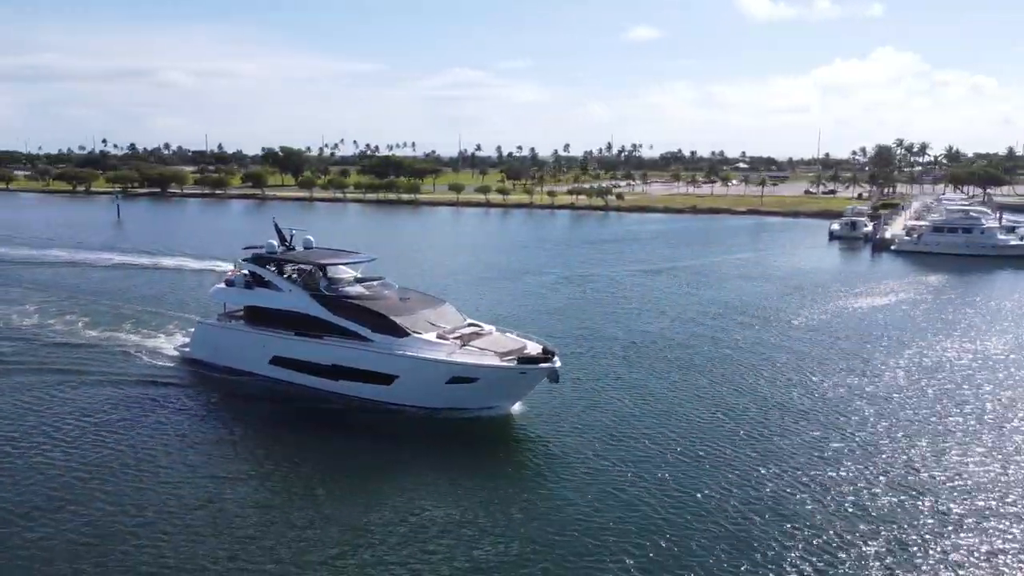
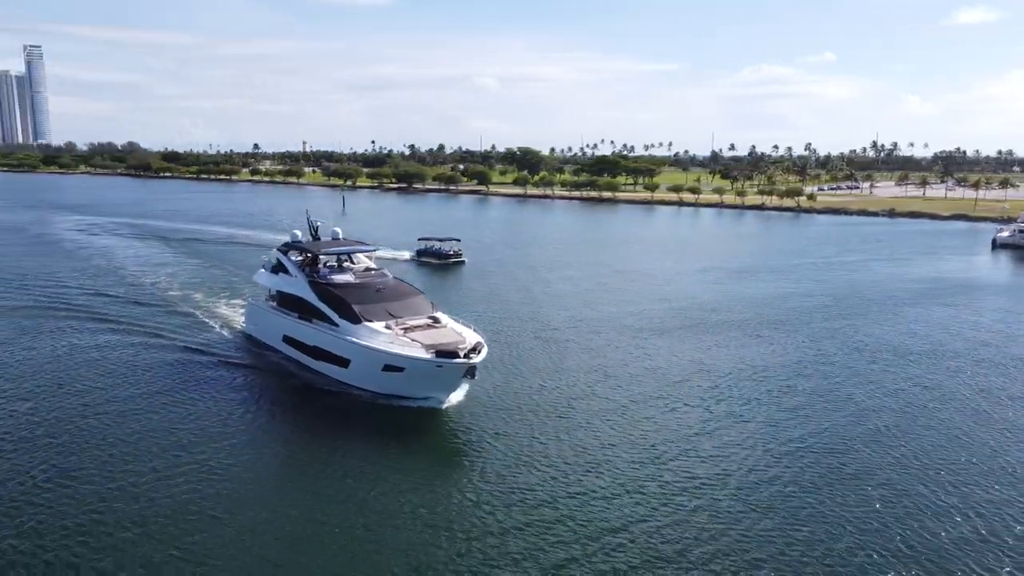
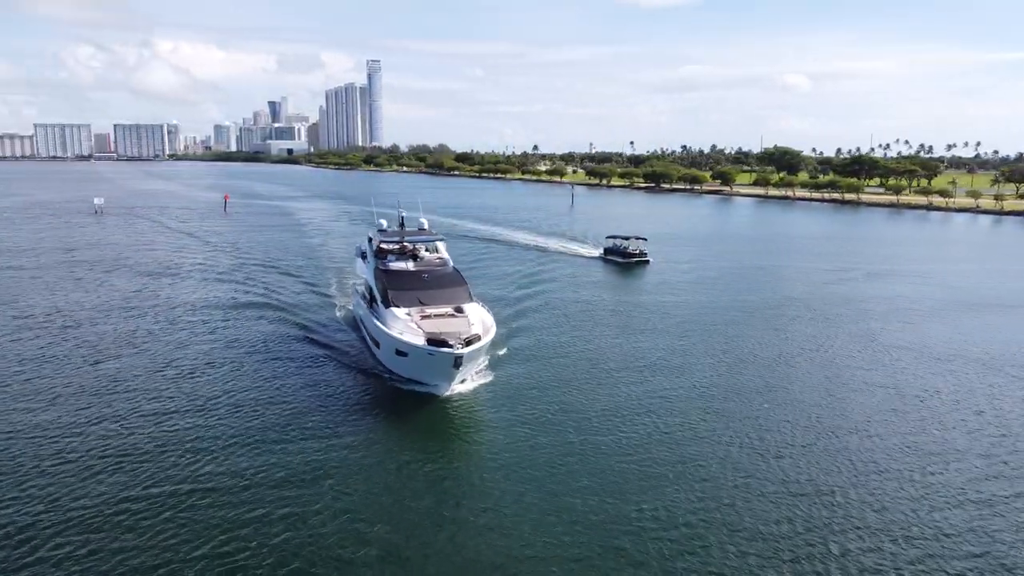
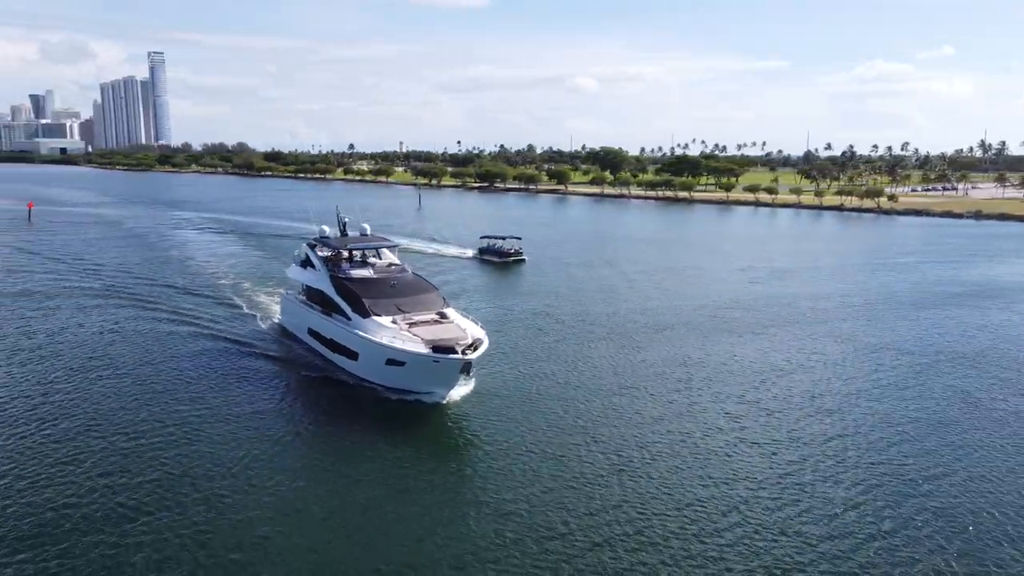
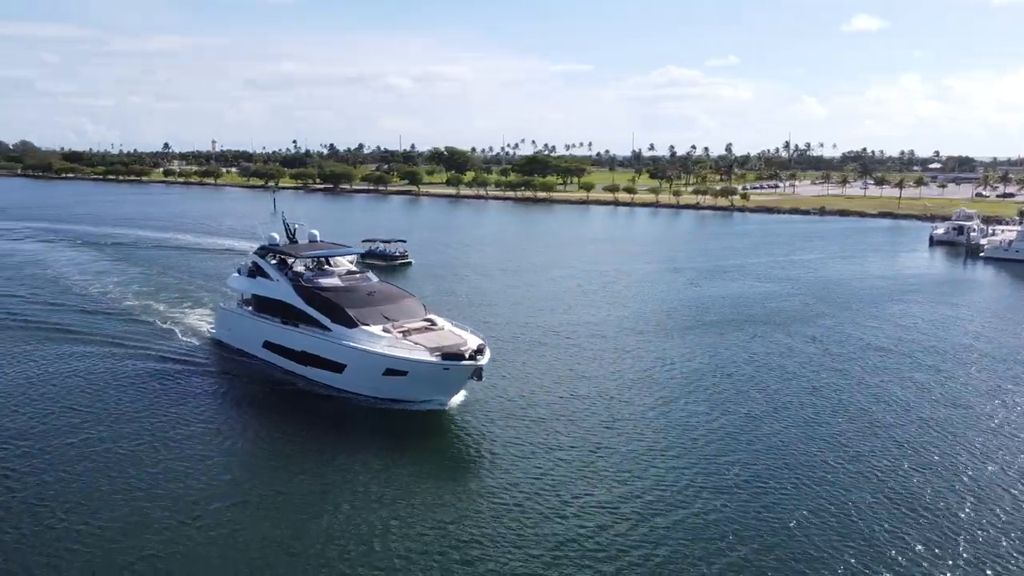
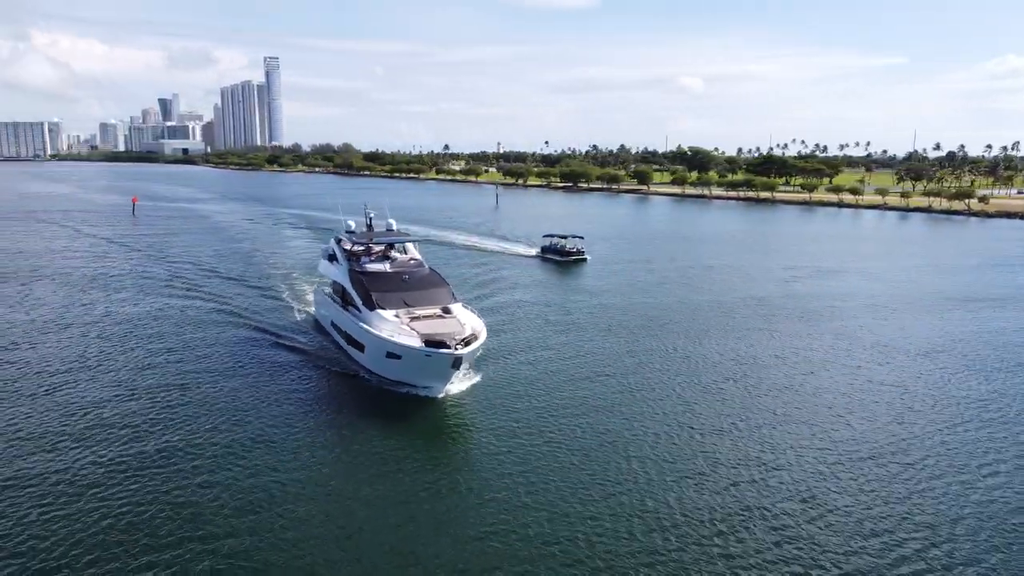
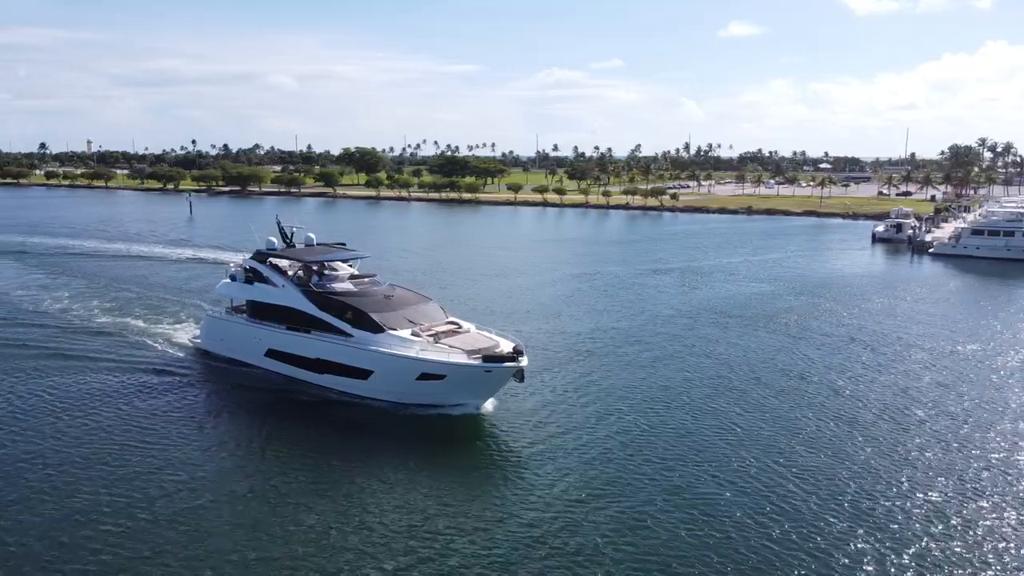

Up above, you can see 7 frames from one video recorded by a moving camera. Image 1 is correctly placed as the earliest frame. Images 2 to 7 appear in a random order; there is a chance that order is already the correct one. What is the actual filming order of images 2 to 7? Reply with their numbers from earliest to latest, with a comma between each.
7, 5, 2, 4, 6, 3
